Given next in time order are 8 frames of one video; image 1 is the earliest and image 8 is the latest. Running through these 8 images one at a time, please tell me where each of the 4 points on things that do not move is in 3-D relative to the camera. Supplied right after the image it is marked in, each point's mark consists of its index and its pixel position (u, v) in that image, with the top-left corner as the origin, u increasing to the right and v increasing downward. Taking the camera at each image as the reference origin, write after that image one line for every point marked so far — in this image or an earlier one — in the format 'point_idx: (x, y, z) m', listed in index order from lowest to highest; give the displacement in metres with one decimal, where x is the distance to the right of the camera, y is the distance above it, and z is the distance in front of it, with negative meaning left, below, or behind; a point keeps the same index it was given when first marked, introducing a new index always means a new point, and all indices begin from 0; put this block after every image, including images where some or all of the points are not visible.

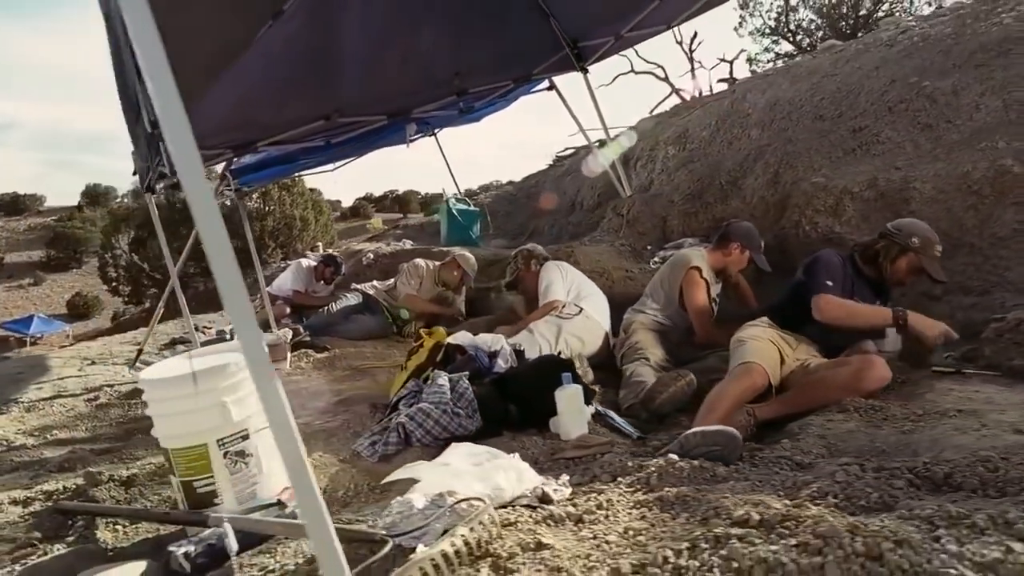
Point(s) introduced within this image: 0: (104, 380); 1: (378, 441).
0: (-3.2, -0.7, +5.1) m
1: (-0.6, -0.7, +3.0) m
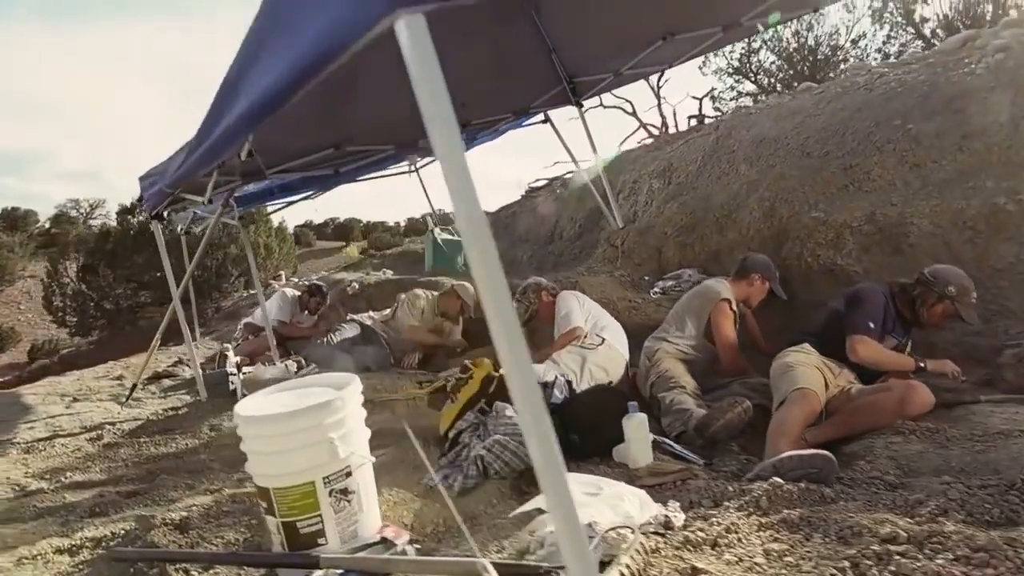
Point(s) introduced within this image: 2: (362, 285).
0: (-3.1, -1.0, +4.8) m
1: (-0.3, -0.8, +3.0) m
2: (-1.9, +0.1, +8.4) m
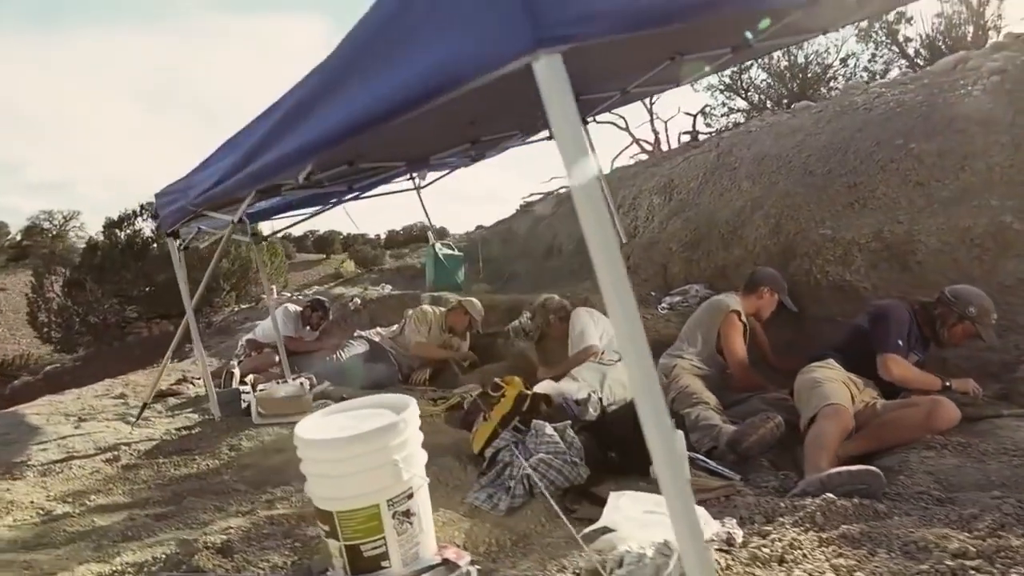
0: (-2.9, -1.1, +4.7) m
1: (-0.1, -0.9, +3.0) m
2: (-1.9, -0.1, +8.4) m
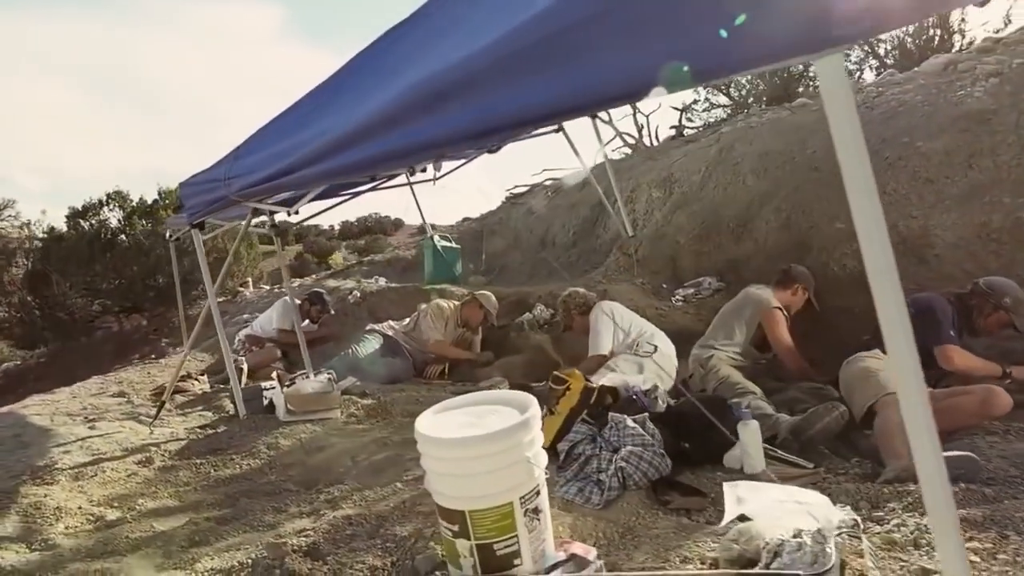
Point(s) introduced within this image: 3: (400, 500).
0: (-2.6, -1.1, +4.5) m
1: (+0.3, -0.9, +3.0) m
2: (-1.9, -0.1, +8.2) m
3: (-0.6, -1.1, +3.3) m
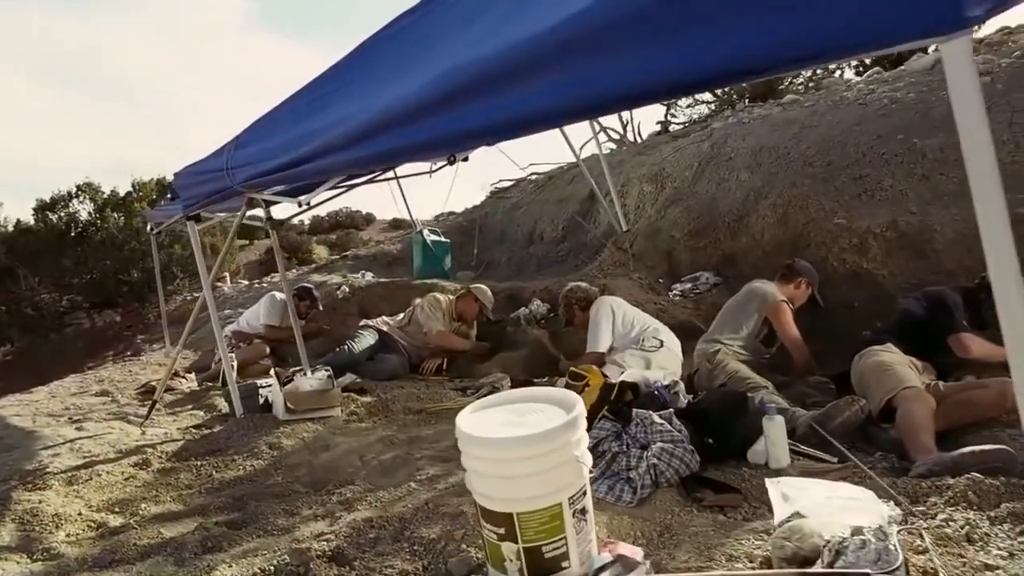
0: (-2.6, -1.0, +4.3) m
1: (+0.5, -0.9, +2.9) m
2: (-2.0, 0.0, +8.0) m
3: (-0.5, -1.1, +3.2) m
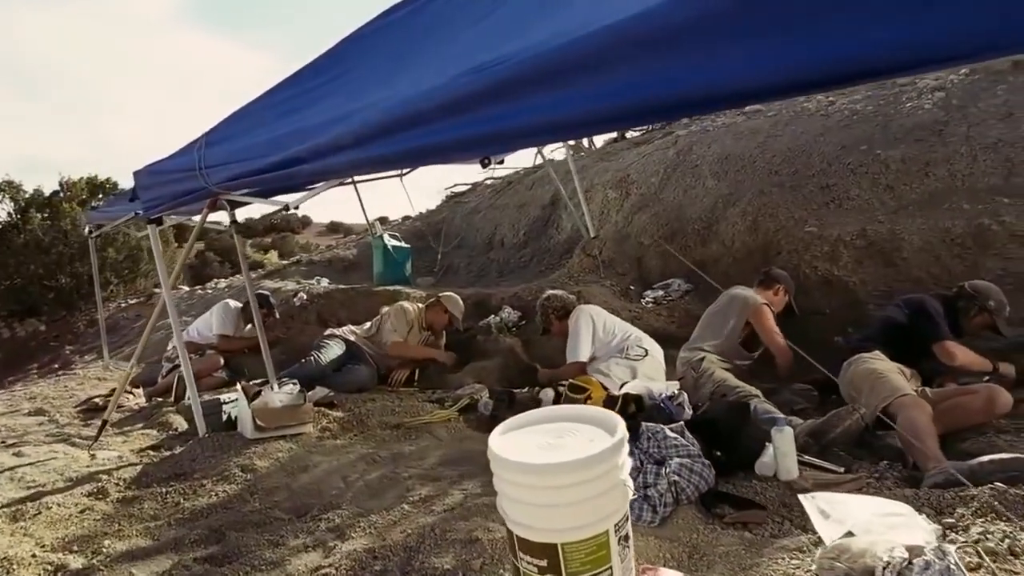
0: (-2.6, -1.1, +3.9) m
1: (+0.5, -0.9, +2.8) m
2: (-2.4, -0.1, +7.7) m
3: (-0.4, -1.1, +3.0) m
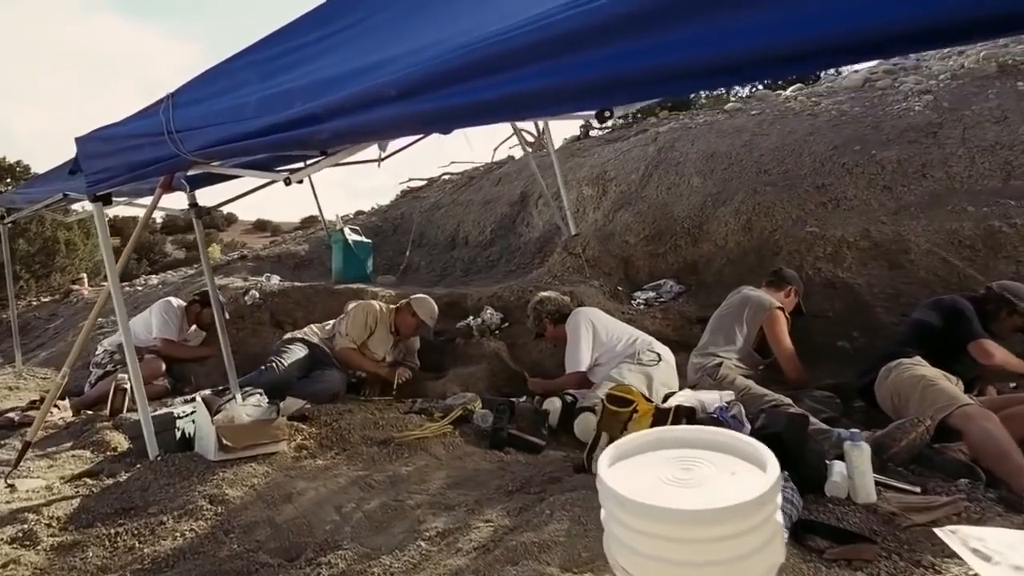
0: (-2.5, -1.0, +3.1) m
1: (+0.7, -0.9, +2.3) m
2: (-2.7, 0.0, +6.9) m
3: (-0.2, -1.1, +2.5) m
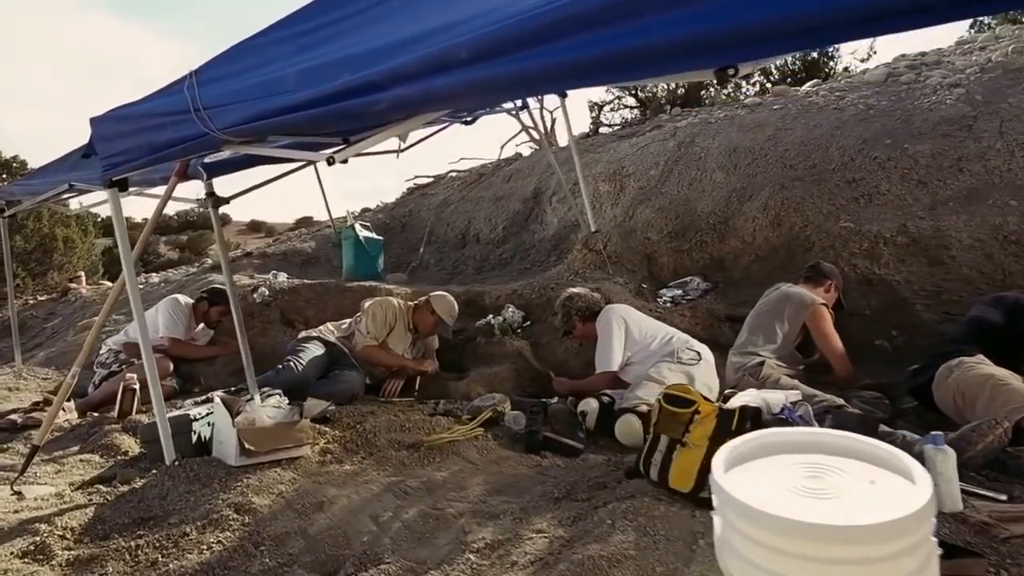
0: (-2.3, -1.0, +2.9) m
1: (+1.0, -0.9, +2.1) m
2: (-2.5, 0.0, +6.6) m
3: (0.0, -1.1, +2.3) m
